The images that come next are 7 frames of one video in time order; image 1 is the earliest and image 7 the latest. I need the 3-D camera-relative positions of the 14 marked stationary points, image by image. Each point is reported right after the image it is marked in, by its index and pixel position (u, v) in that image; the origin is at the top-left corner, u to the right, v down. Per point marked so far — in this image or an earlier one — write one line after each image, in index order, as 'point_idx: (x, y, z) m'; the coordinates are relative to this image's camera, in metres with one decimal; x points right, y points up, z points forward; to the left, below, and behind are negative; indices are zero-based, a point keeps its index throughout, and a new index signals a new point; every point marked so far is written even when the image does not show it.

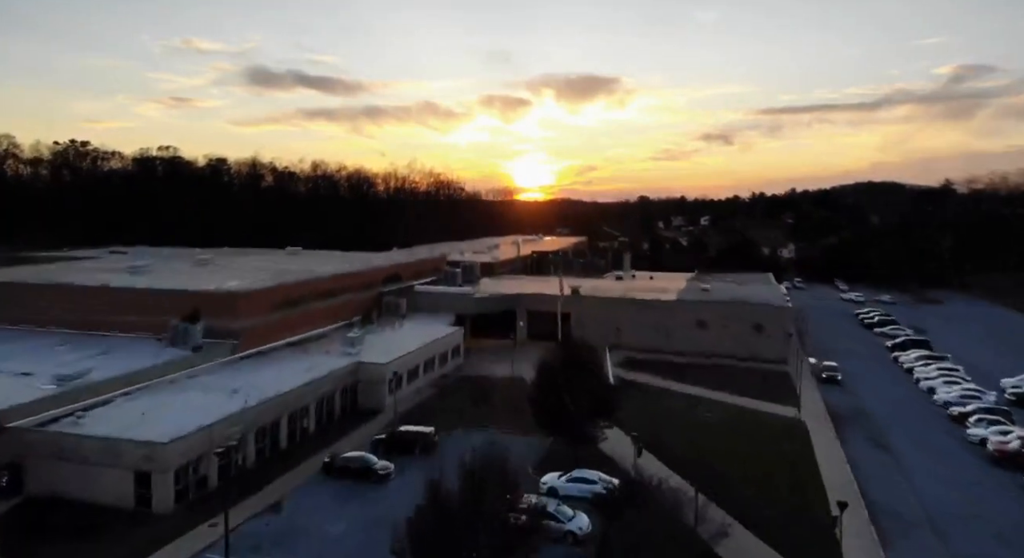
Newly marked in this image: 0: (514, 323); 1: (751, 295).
0: (+0.1, -1.1, +17.0) m
1: (+5.8, -0.4, +16.8) m
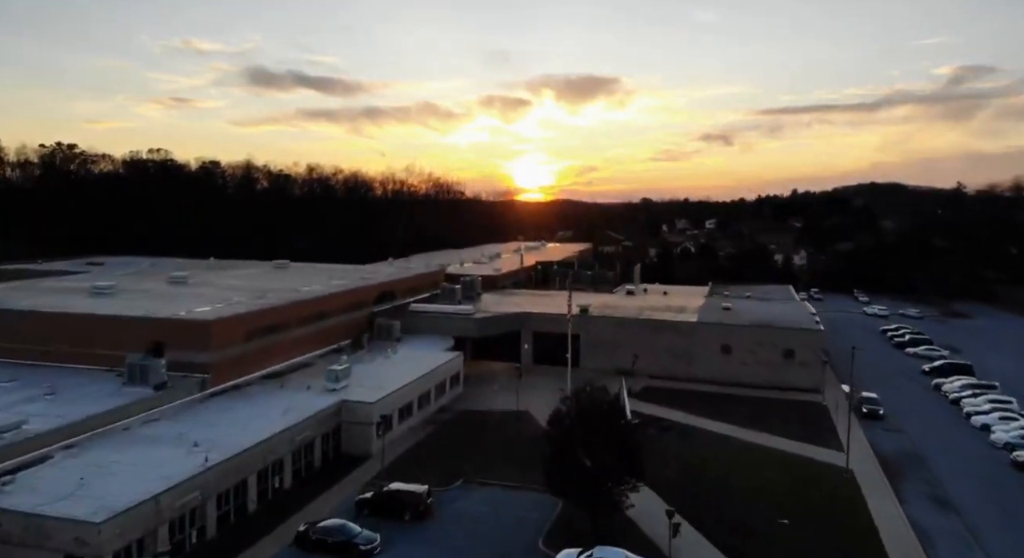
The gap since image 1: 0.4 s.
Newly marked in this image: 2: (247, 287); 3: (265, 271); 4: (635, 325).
0: (+0.2, -1.5, +15.7) m
1: (+5.9, -0.8, +15.4) m
2: (-5.7, -0.2, +14.7) m
3: (-6.3, +0.2, +17.6) m
4: (+2.6, -1.0, +14.7) m
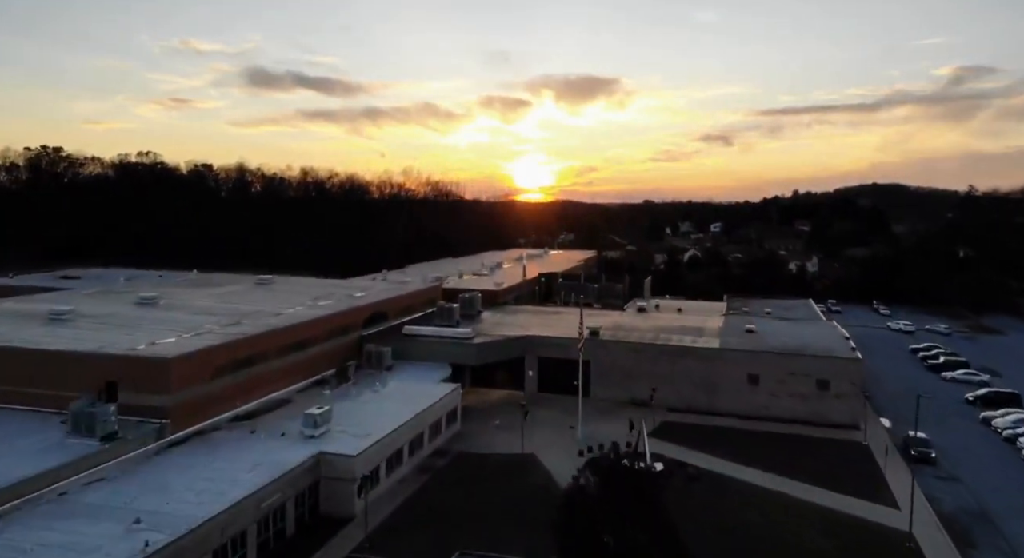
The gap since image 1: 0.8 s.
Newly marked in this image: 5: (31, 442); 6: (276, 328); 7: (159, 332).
0: (+0.2, -1.9, +14.3) m
1: (+6.0, -1.2, +14.0) m
2: (-5.6, -0.6, +13.3) m
3: (-6.2, -0.2, +16.2) m
4: (+2.7, -1.4, +13.3) m
5: (-6.0, -2.0, +8.6) m
6: (-3.9, -0.8, +11.5) m
7: (-5.8, -0.9, +11.3) m
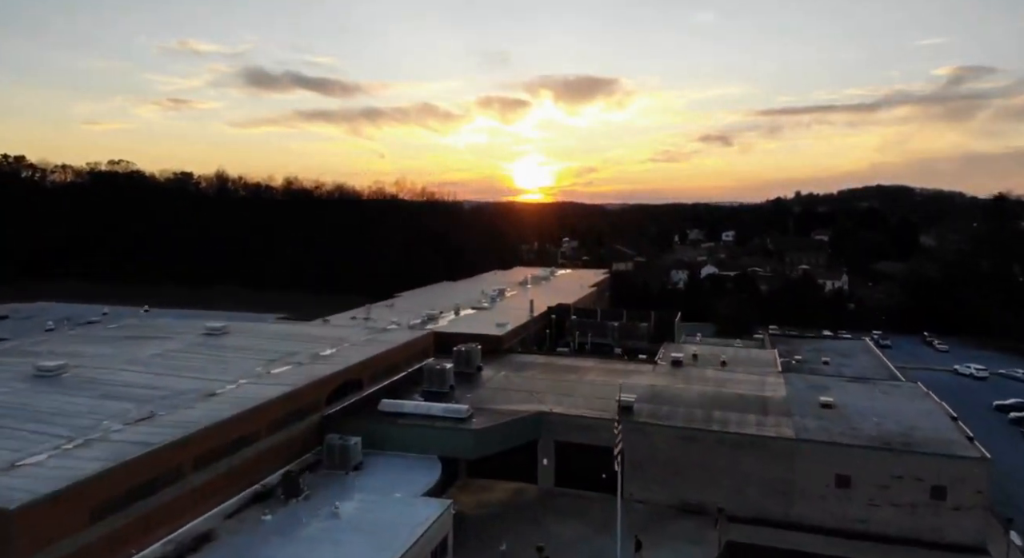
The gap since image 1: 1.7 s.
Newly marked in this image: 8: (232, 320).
0: (+0.4, -2.9, +11.1) m
1: (+6.1, -2.2, +10.8) m
2: (-5.5, -1.6, +10.2) m
3: (-6.1, -1.2, +13.0) m
4: (+2.8, -2.4, +10.1) m
5: (-5.9, -3.0, +5.4) m
6: (-3.8, -1.8, +8.3) m
7: (-5.6, -1.9, +8.1) m
8: (-6.4, -1.0, +15.7) m
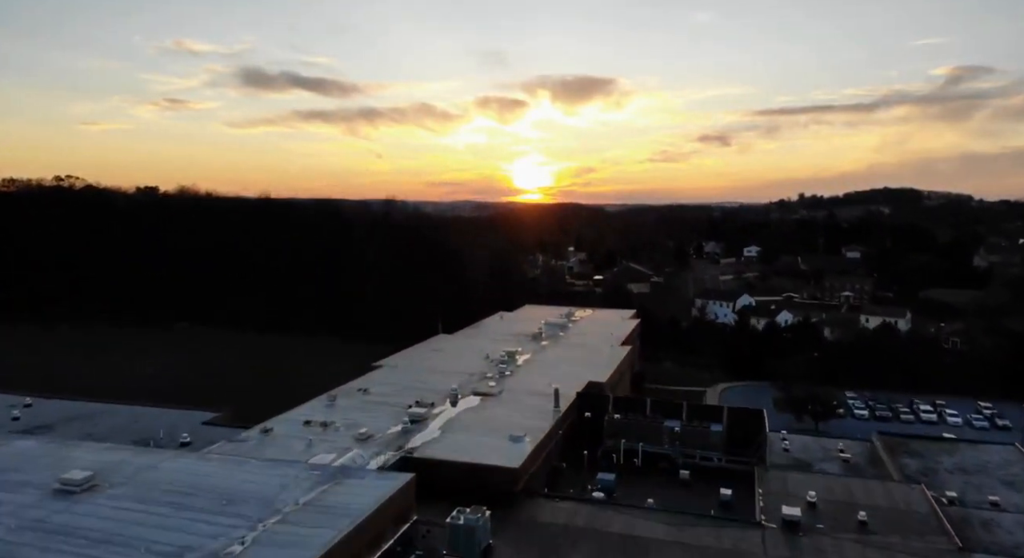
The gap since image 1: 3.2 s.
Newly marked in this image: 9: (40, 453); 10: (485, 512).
0: (+0.7, -4.5, +6.0) m
1: (+6.5, -3.8, +5.7) m
2: (-5.1, -3.2, +5.0) m
3: (-5.7, -2.9, +7.9) m
4: (+3.2, -4.0, +5.0) m
5: (-5.5, -4.6, +0.3) m
6: (-3.4, -3.4, +3.2) m
7: (-5.3, -3.5, +3.0) m
8: (-6.1, -2.6, +10.6) m
9: (-7.3, -2.6, +10.6) m
10: (-0.4, -3.0, +8.8) m
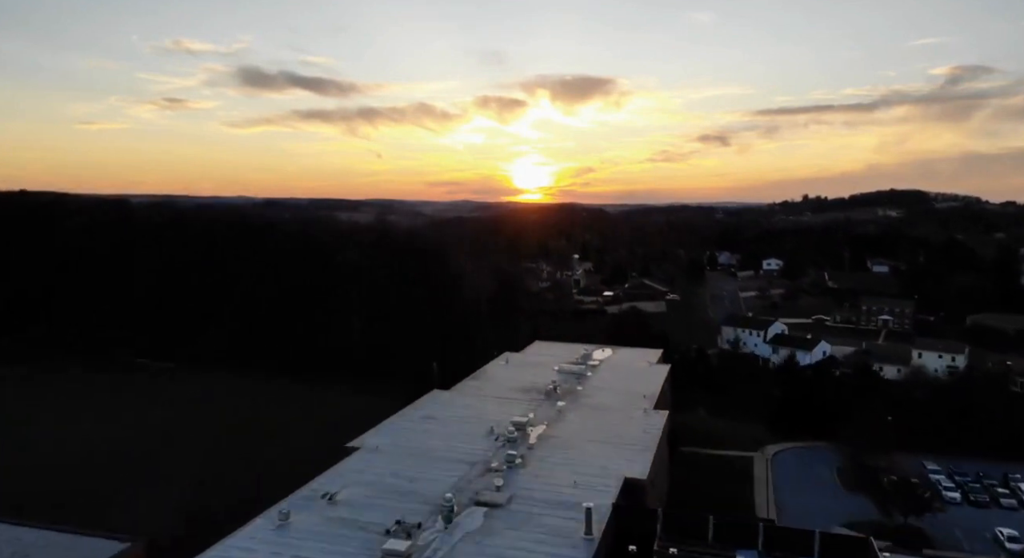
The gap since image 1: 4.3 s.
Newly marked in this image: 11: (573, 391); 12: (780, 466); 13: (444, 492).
0: (+1.0, -5.7, +2.4) m
1: (+6.7, -5.0, +2.1) m
2: (-4.9, -4.4, +1.4) m
3: (-5.5, -4.0, +4.3) m
4: (+3.4, -5.2, +1.4) m
5: (-5.3, -5.8, -3.3) m
6: (-3.2, -4.6, -0.4) m
7: (-5.0, -4.6, -0.6) m
8: (-5.9, -3.7, +7.0) m
9: (-7.0, -3.8, +7.0) m
10: (-0.2, -4.2, +5.2) m
11: (+1.6, -2.9, +18.0) m
12: (+7.0, -4.8, +17.8) m
13: (-1.1, -3.5, +11.7) m
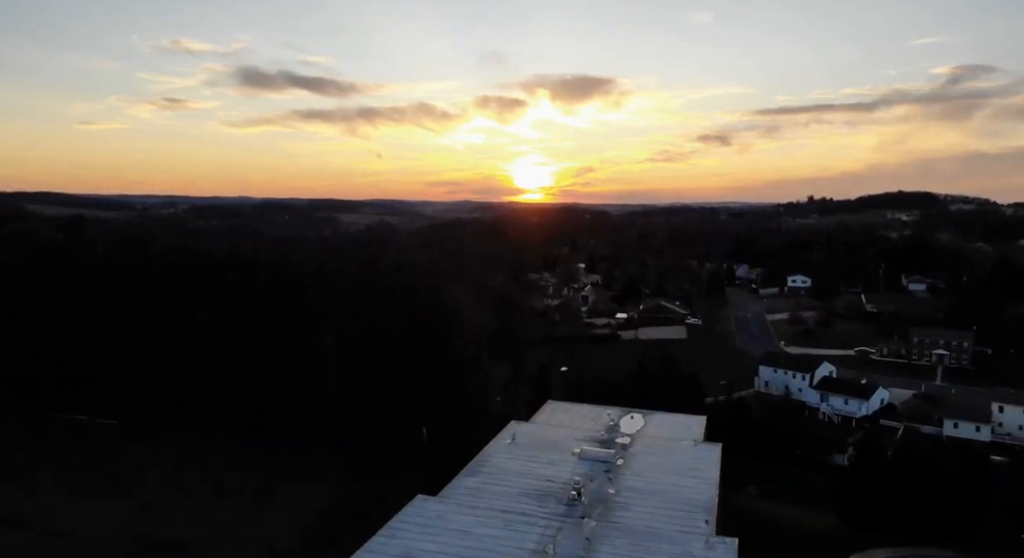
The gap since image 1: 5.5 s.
0: (+1.2, -7.0, -2.0) m
1: (+6.9, -6.3, -2.2) m
2: (-4.7, -5.7, -2.9) m
3: (-5.3, -5.3, 0.0) m
4: (+3.6, -6.5, -2.9) m
5: (-5.1, -7.1, -7.6) m
6: (-3.0, -5.9, -4.7) m
7: (-4.8, -6.0, -5.0) m
8: (-5.7, -5.1, +2.7) m
9: (-6.8, -5.1, +2.7) m
10: (0.0, -5.5, +0.9) m
11: (+1.8, -4.2, +13.7) m
12: (+7.1, -6.1, +13.5) m
13: (-0.9, -4.8, +7.4) m
